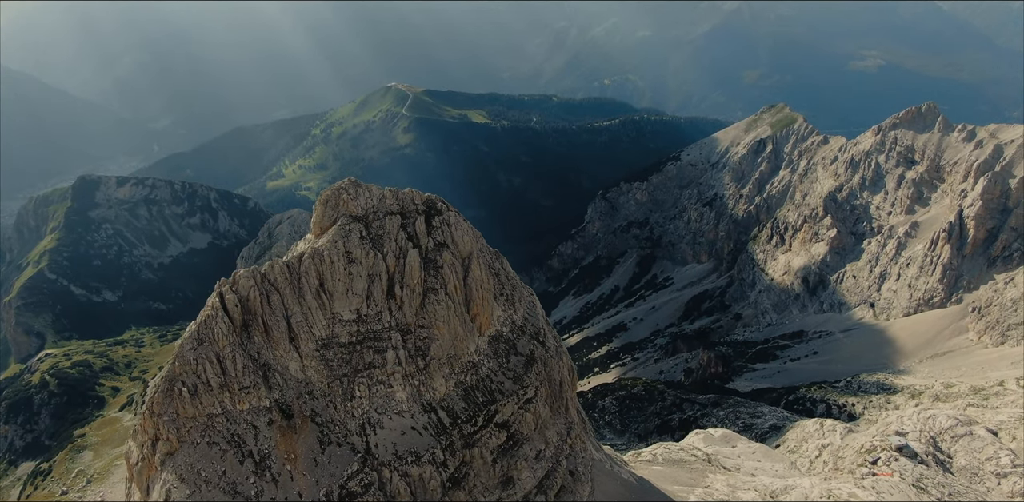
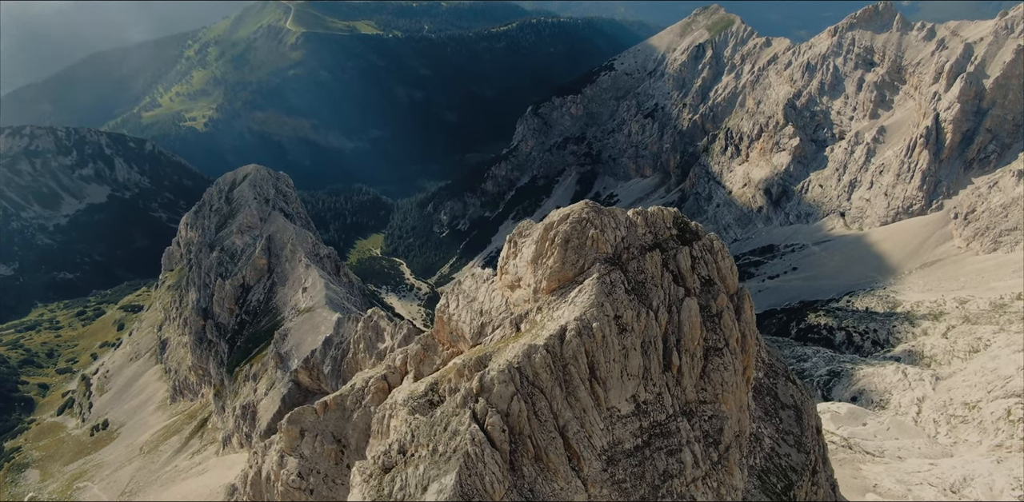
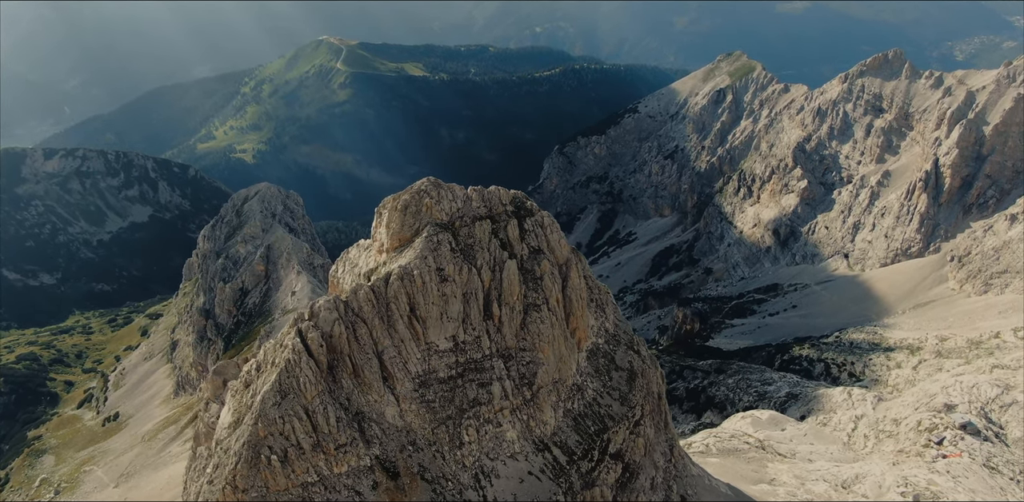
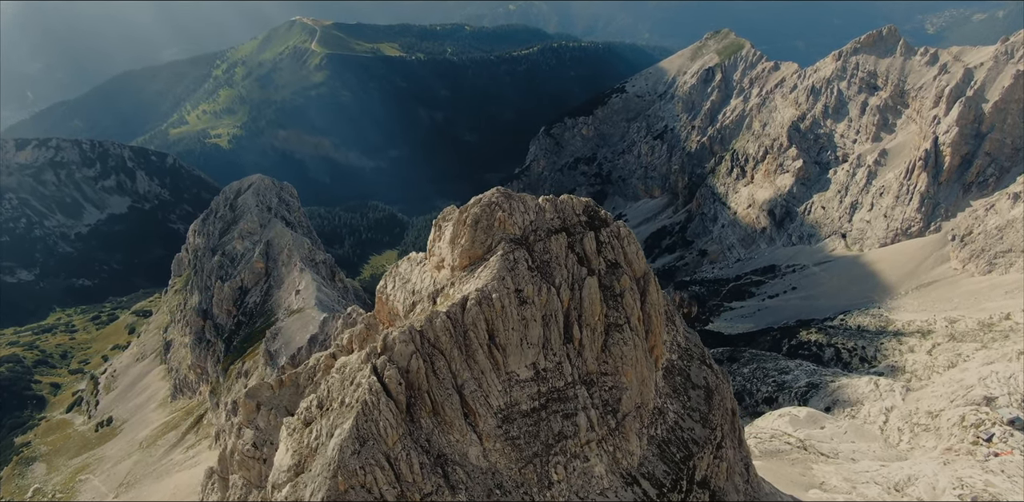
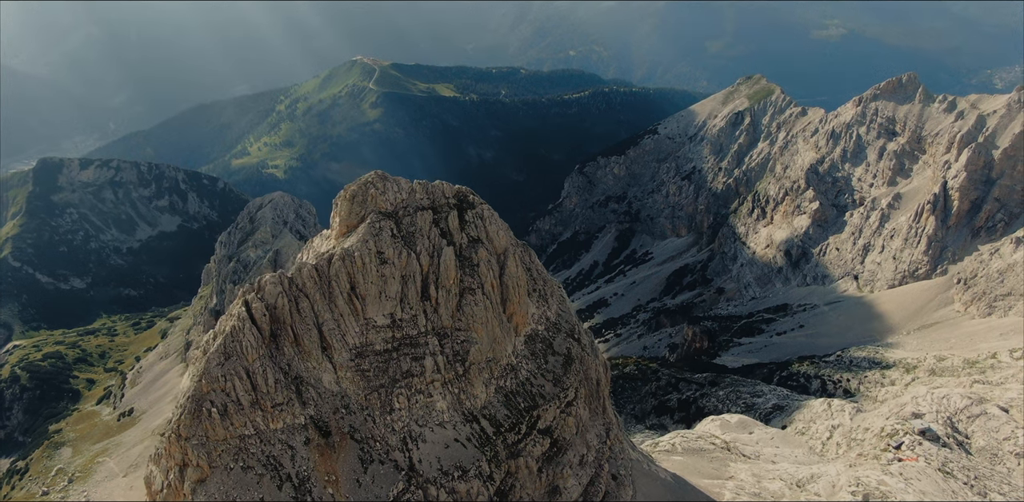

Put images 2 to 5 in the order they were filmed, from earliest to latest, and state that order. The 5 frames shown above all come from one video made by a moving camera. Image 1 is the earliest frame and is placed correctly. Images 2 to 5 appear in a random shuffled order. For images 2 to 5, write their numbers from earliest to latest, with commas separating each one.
5, 3, 4, 2
